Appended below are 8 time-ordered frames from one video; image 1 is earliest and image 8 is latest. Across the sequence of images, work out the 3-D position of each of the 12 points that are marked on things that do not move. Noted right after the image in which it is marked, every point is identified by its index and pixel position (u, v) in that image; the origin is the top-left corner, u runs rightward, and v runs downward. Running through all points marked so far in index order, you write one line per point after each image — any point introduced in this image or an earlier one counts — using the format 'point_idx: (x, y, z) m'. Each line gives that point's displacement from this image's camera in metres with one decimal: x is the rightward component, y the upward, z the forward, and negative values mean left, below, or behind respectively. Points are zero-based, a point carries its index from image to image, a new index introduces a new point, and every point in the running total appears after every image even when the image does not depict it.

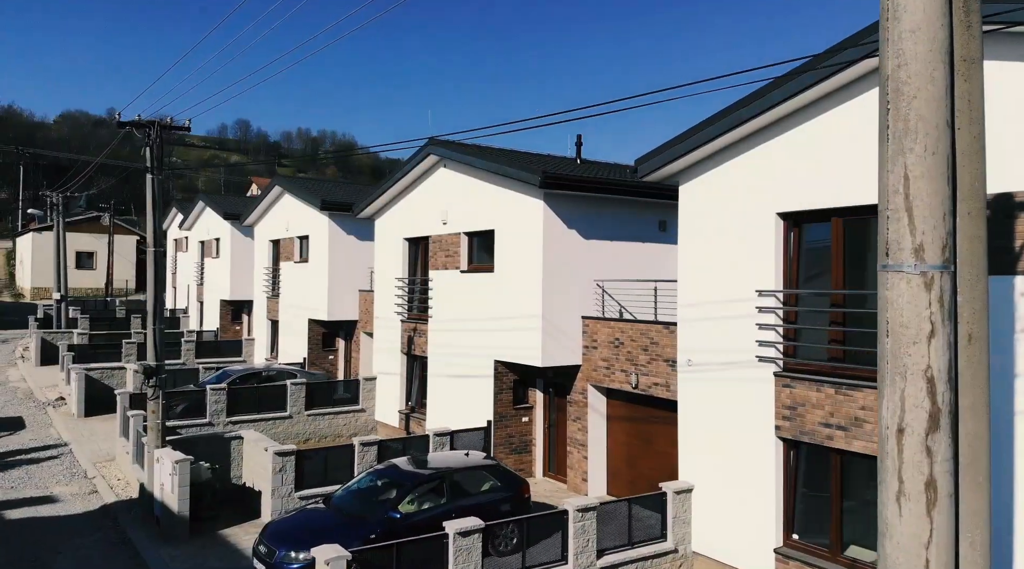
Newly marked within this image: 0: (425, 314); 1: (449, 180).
0: (-2.0, -0.7, +18.5) m
1: (-1.4, +2.3, +17.5) m
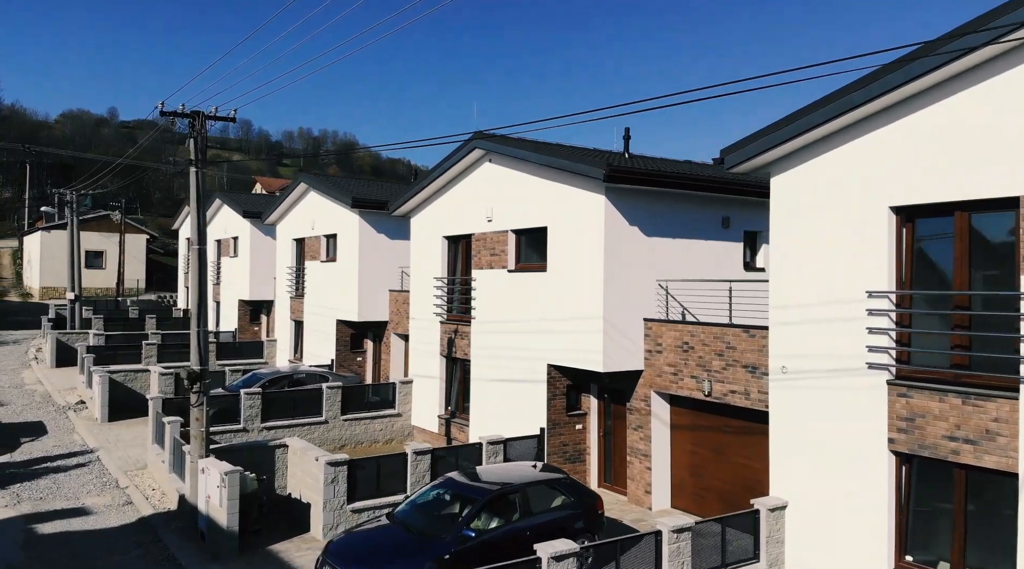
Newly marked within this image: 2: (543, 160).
0: (-1.0, -0.7, +17.7) m
1: (-0.4, +2.3, +16.7) m
2: (+0.5, +2.3, +14.5) m
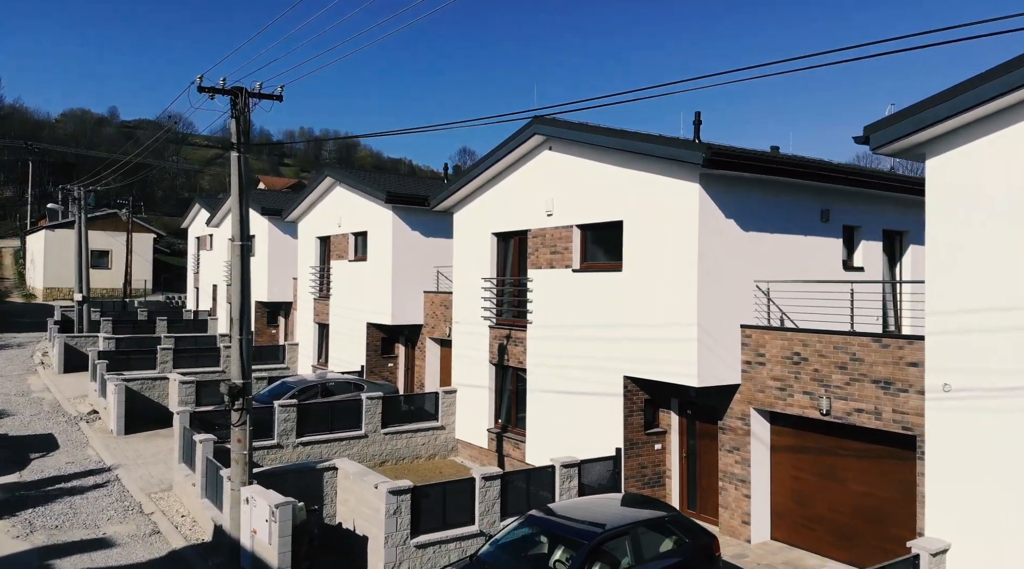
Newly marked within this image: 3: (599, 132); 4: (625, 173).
0: (+0.2, -0.7, +16.1) m
1: (+0.9, +2.2, +15.0) m
2: (+1.7, +2.2, +12.9) m
3: (+1.5, +2.5, +13.3) m
4: (+1.9, +1.8, +13.2) m
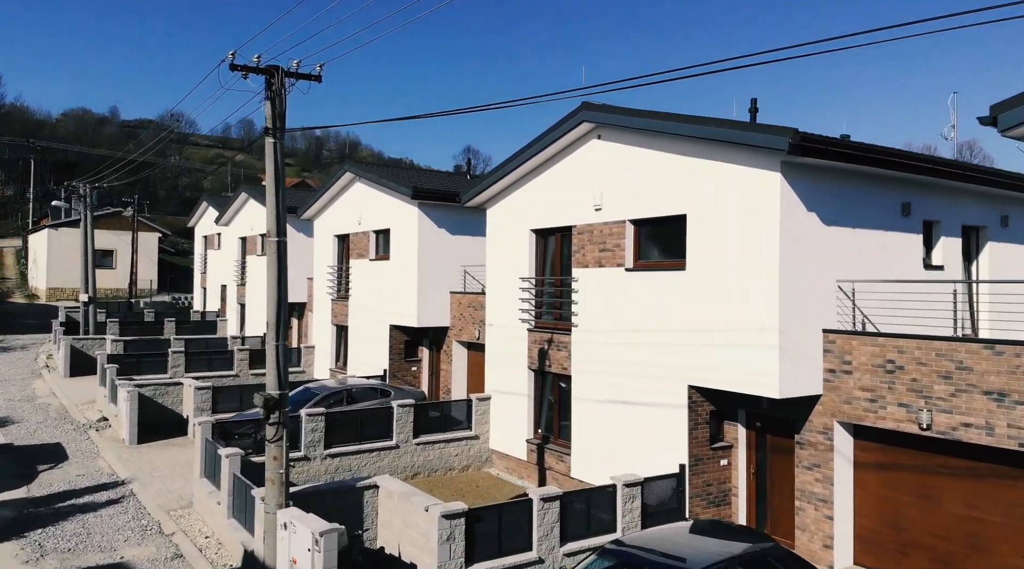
0: (+1.0, -0.7, +15.0) m
1: (+1.7, +2.2, +13.9) m
2: (+2.6, +2.2, +11.8) m
3: (+2.3, +2.5, +12.2) m
4: (+2.7, +1.8, +12.1) m
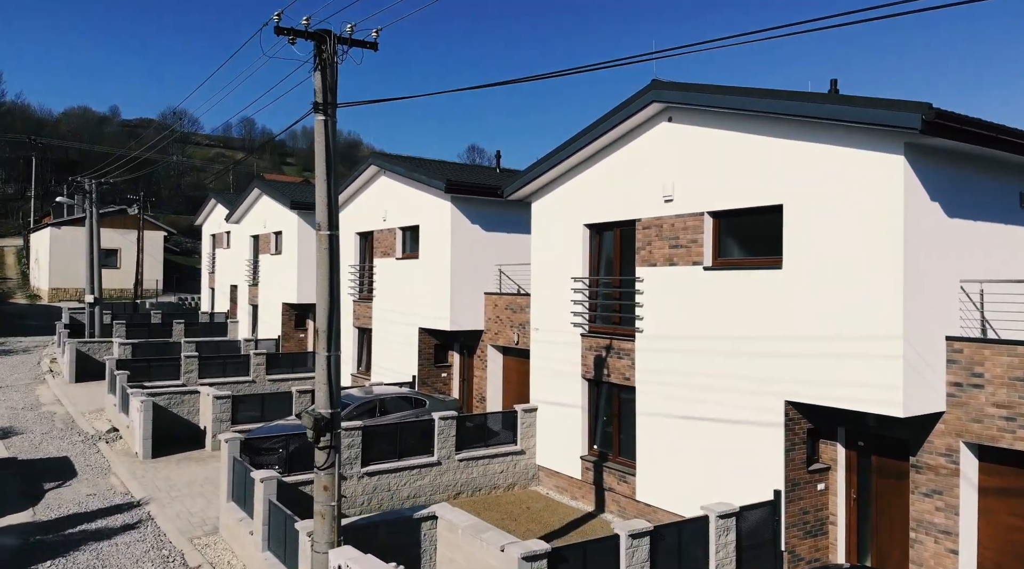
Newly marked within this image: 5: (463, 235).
0: (+2.0, -0.7, +13.5) m
1: (+2.6, +2.2, +12.5) m
2: (+3.5, +2.2, +10.4) m
3: (+3.2, +2.5, +10.8) m
4: (+3.6, +1.8, +10.6) m
5: (-1.2, +1.2, +19.1) m
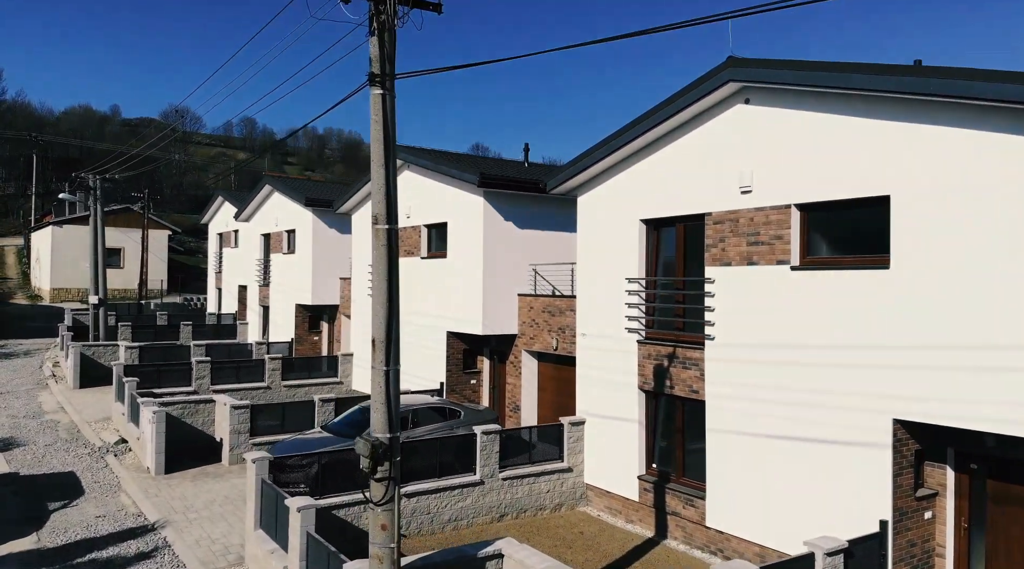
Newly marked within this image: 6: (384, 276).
0: (+2.8, -0.8, +12.3) m
1: (+3.4, +2.2, +11.2) m
2: (+4.3, +2.2, +9.1) m
3: (+4.0, +2.5, +9.5) m
4: (+4.4, +1.8, +9.4) m
5: (-0.4, +1.2, +17.9) m
6: (-1.2, +0.1, +7.3) m
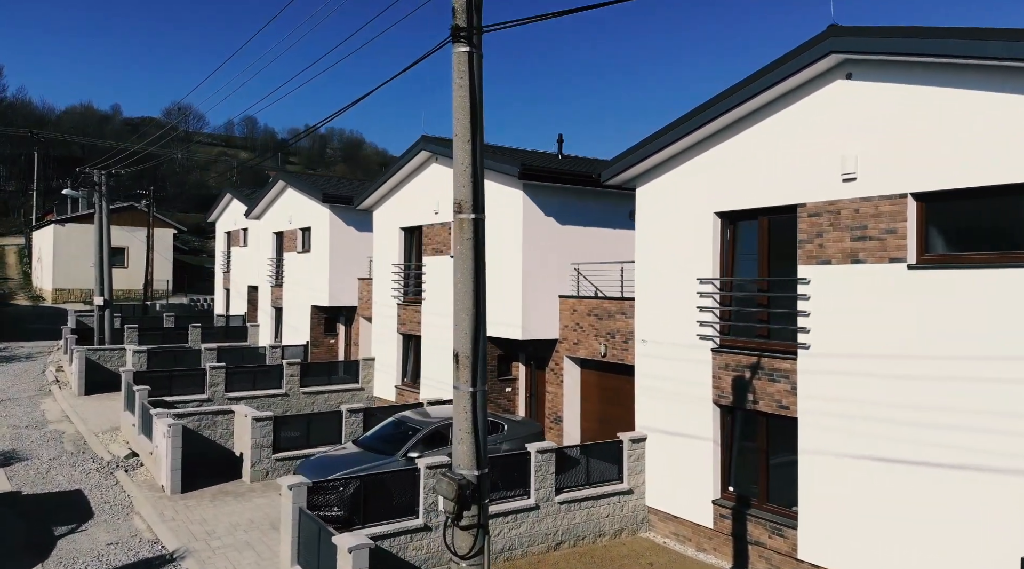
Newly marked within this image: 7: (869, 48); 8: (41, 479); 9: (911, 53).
0: (+3.6, -0.8, +10.9) m
1: (+4.3, +2.2, +9.9) m
2: (+5.2, +2.2, +7.7) m
3: (+4.9, +2.5, +8.2) m
4: (+5.3, +1.7, +8.0) m
5: (+0.5, +1.1, +16.5) m
6: (-0.3, +0.1, +6.0) m
7: (+4.1, +2.7, +9.5) m
8: (-8.5, -3.5, +14.7) m
9: (+4.5, +2.5, +9.2) m
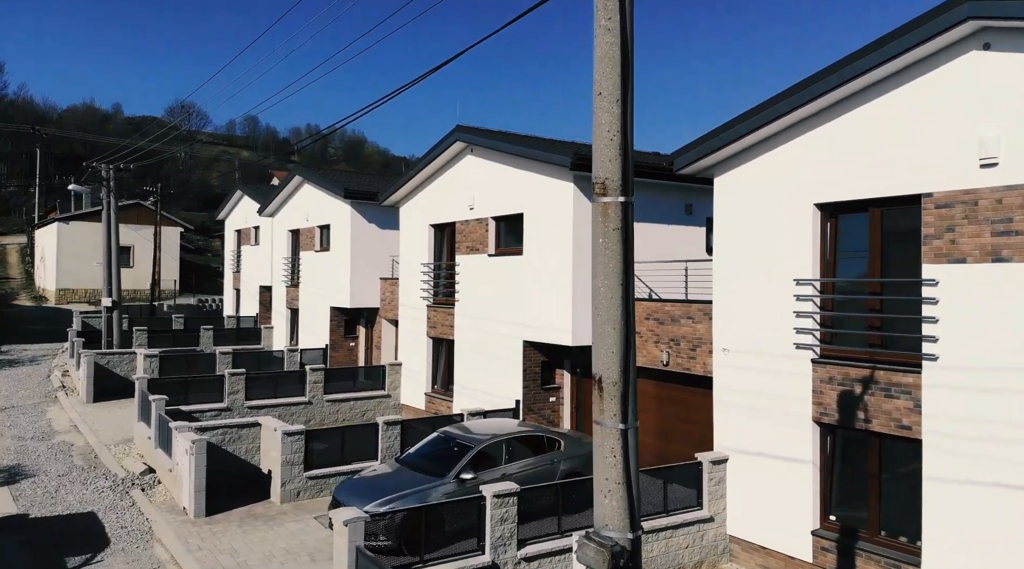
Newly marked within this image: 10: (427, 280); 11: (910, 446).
0: (+4.5, -0.8, +9.6) m
1: (+5.2, +2.2, +8.5) m
2: (+6.1, +2.2, +6.4) m
3: (+5.8, +2.4, +6.8) m
4: (+6.2, +1.7, +6.7) m
5: (+1.4, +1.1, +15.2) m
6: (+0.6, +0.1, +4.6) m
7: (+5.1, +2.7, +8.2) m
8: (-7.6, -3.5, +13.4) m
9: (+5.4, +2.5, +7.8) m
10: (-2.0, +0.1, +19.5) m
11: (+4.5, -1.9, +9.6) m
